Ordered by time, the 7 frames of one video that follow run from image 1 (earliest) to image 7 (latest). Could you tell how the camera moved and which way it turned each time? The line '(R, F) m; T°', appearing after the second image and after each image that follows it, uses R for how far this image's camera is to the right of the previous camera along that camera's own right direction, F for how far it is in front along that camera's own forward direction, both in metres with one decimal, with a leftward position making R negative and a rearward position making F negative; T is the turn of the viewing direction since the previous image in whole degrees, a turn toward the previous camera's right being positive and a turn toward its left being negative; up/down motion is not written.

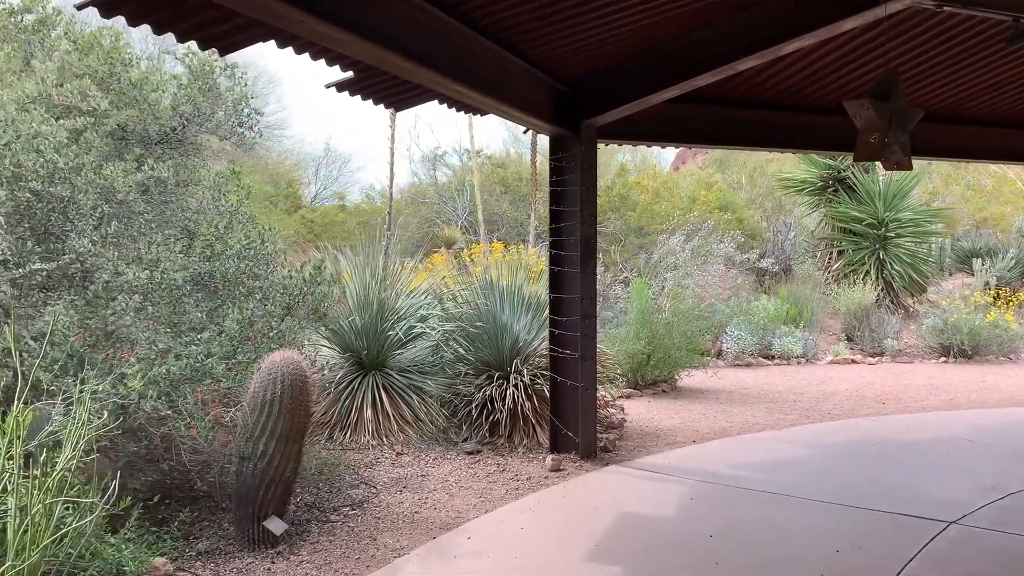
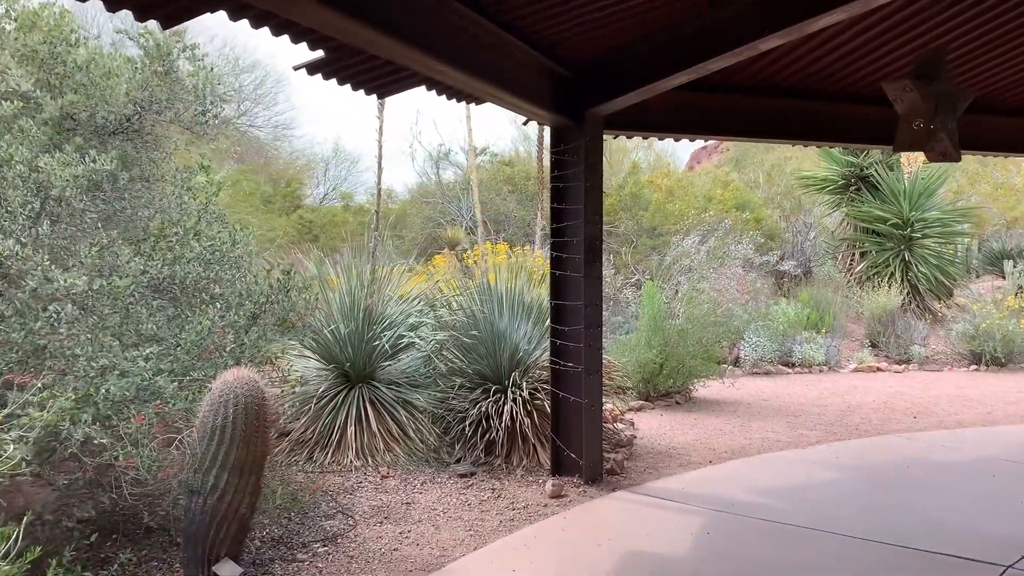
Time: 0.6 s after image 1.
(+0.1, +0.4) m; -1°
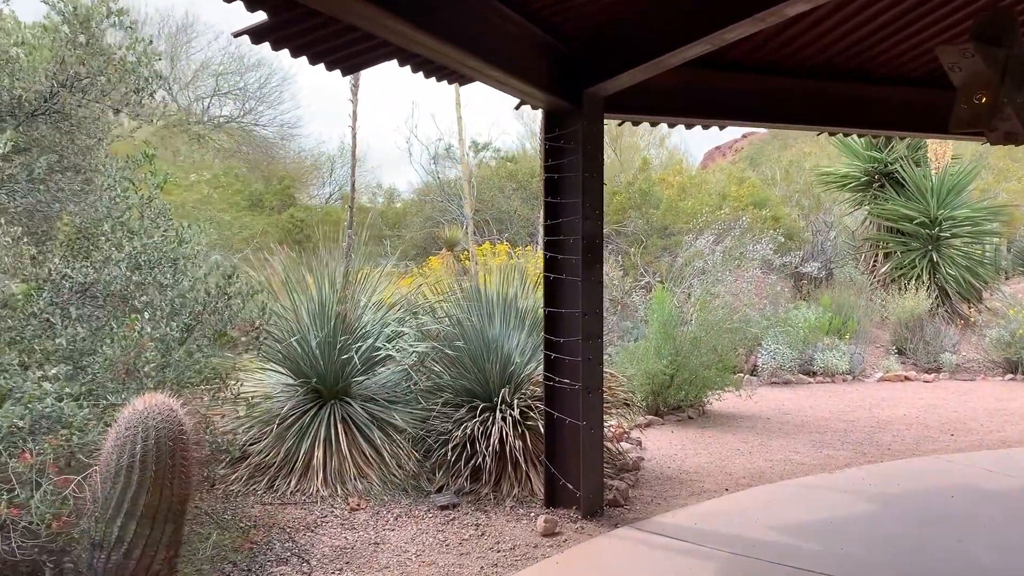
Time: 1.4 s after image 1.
(+0.1, +0.5) m; -1°
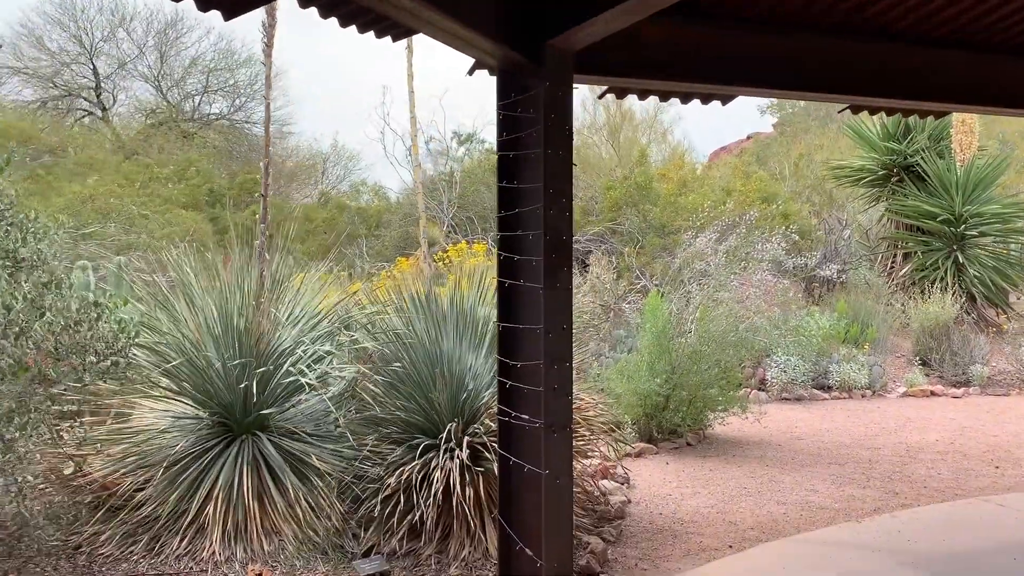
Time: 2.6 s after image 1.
(+0.2, +0.8) m; 0°
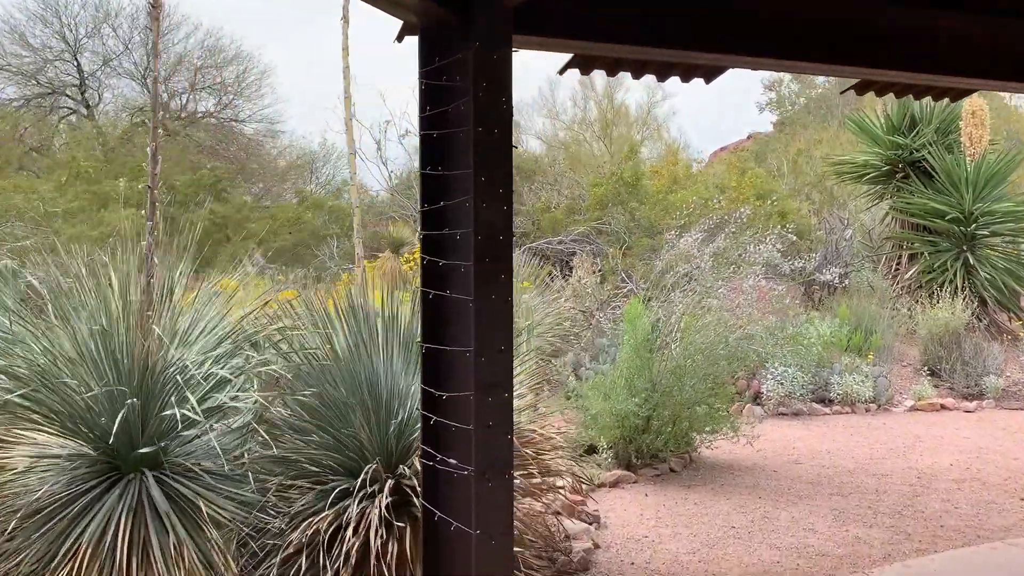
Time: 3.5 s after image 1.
(+0.2, +0.6) m; 0°
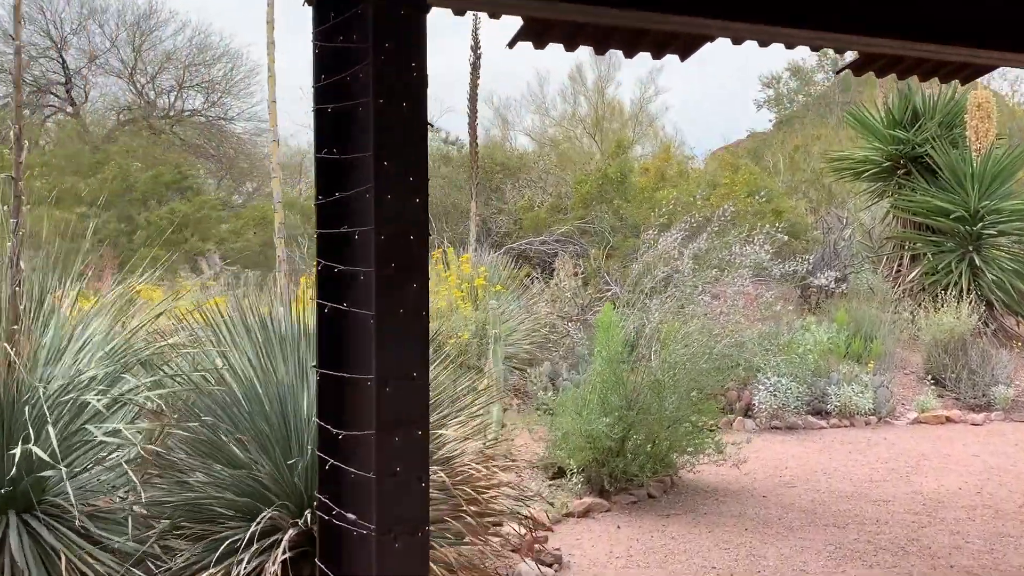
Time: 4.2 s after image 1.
(+0.2, +0.5) m; 0°
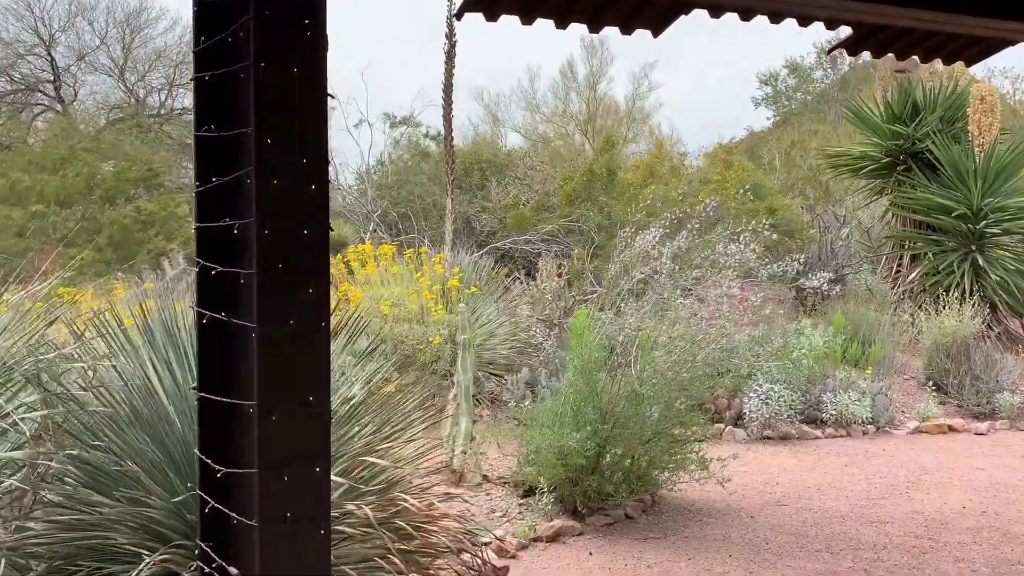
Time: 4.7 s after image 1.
(+0.1, +0.3) m; 0°
